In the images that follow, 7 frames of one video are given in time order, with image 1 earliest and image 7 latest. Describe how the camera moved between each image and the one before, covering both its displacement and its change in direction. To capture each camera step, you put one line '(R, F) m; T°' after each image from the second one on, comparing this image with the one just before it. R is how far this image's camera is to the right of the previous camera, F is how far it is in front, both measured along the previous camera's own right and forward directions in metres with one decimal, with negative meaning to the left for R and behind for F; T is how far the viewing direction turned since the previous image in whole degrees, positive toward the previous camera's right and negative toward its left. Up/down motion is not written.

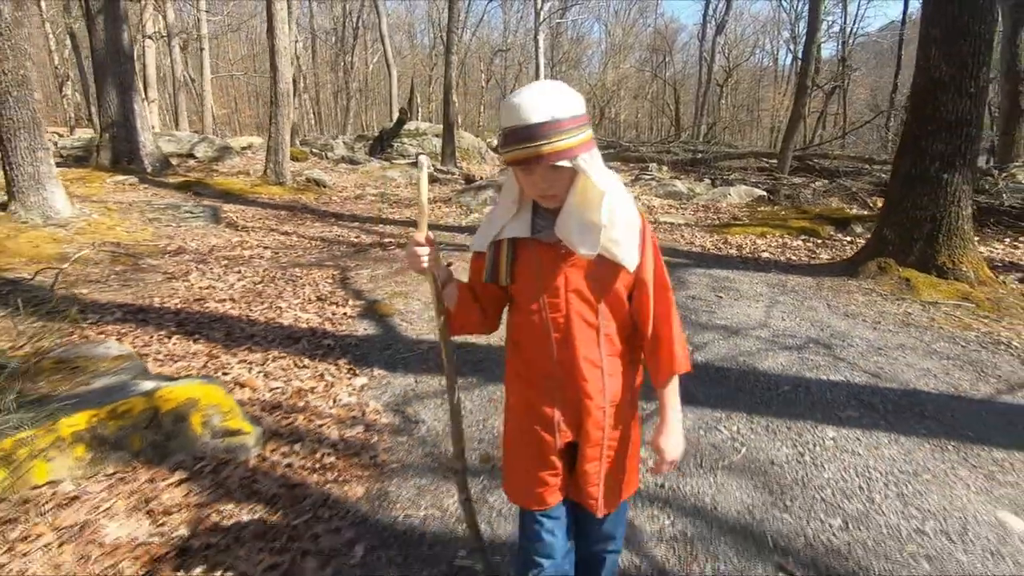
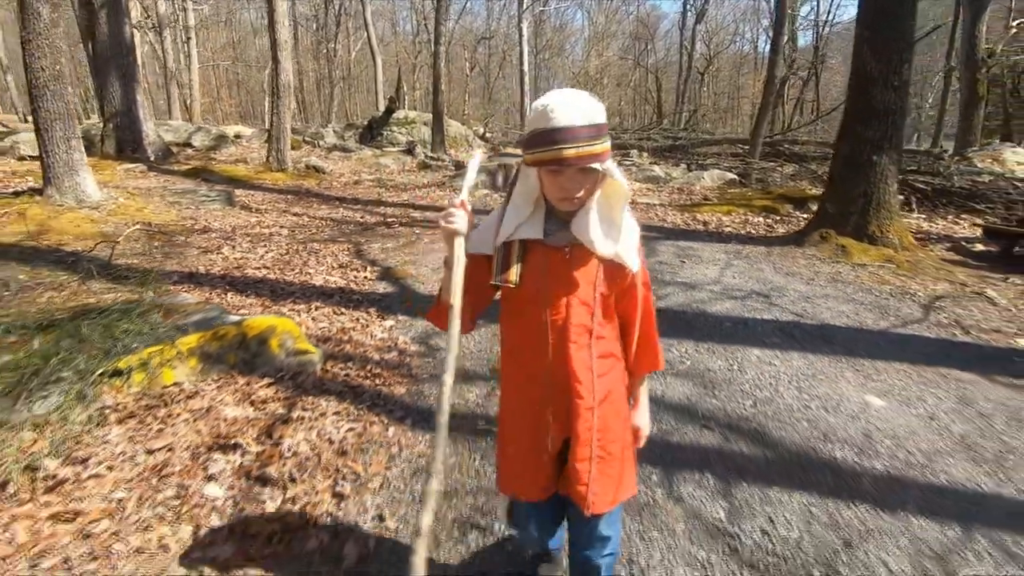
(-0.1, -1.0) m; +2°
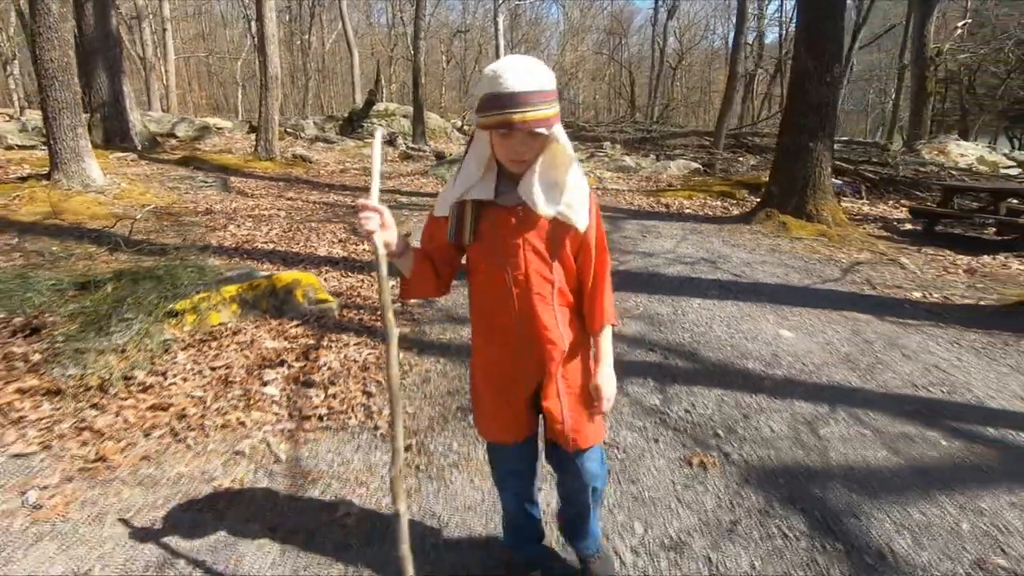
(-0.1, -0.9) m; +2°
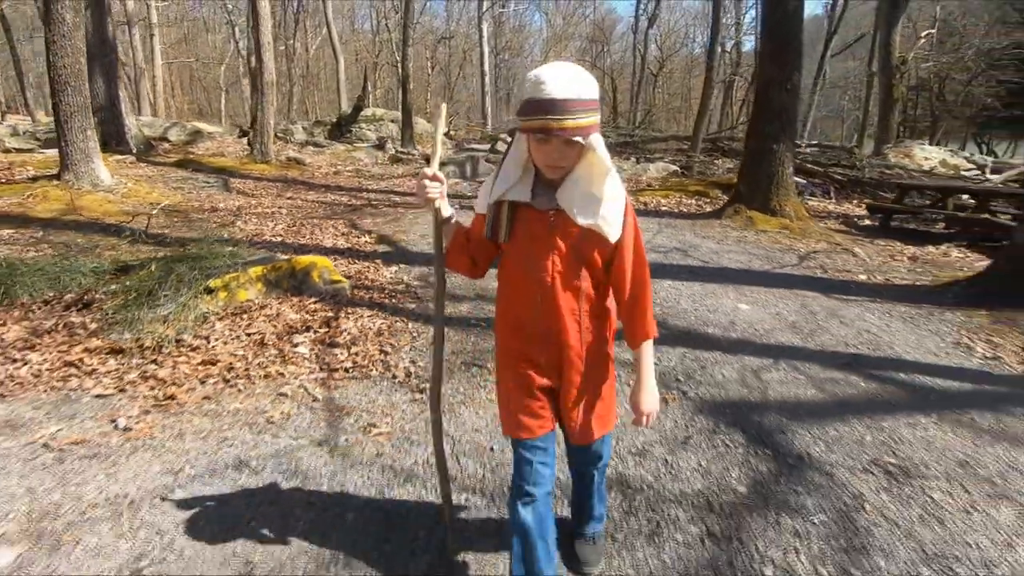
(-0.1, -0.7) m; +2°
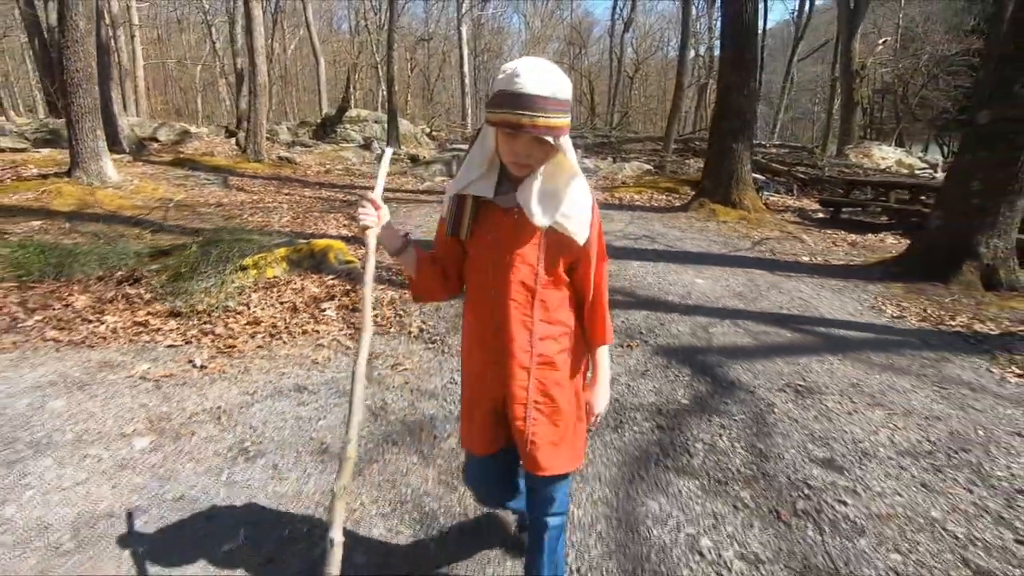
(-0.1, -0.9) m; +2°
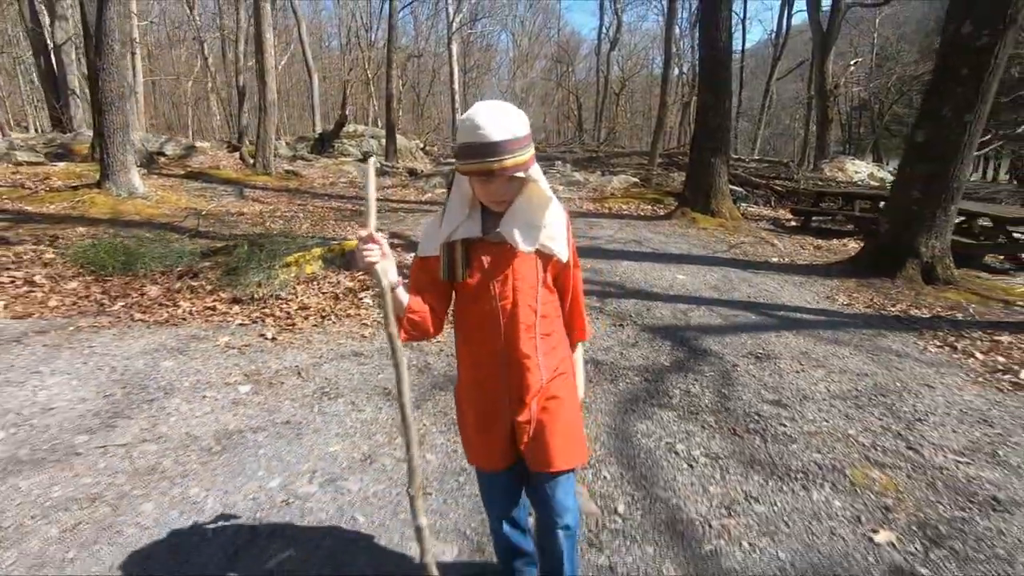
(-0.2, -0.9) m; +1°
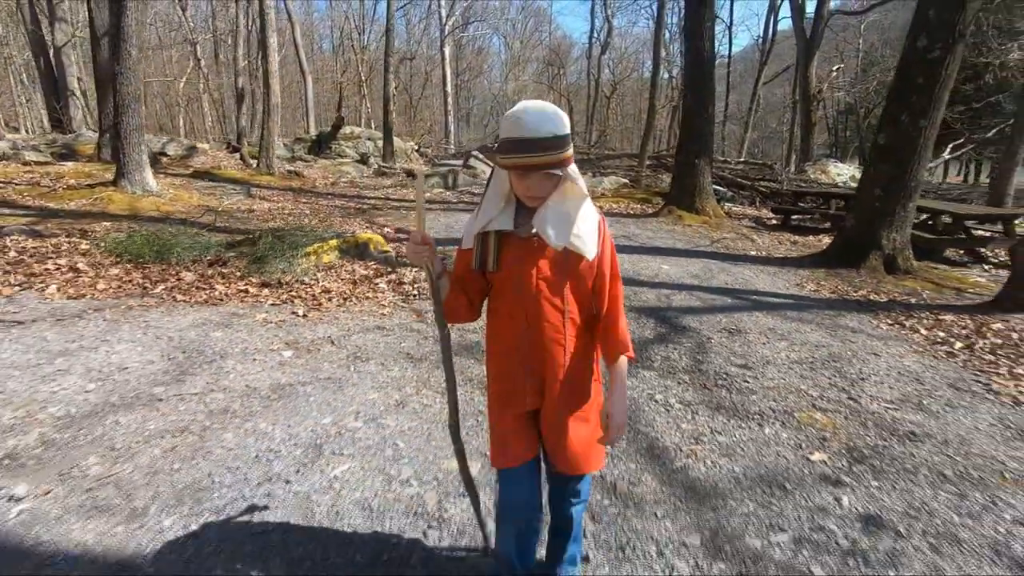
(-0.1, -0.7) m; +1°
